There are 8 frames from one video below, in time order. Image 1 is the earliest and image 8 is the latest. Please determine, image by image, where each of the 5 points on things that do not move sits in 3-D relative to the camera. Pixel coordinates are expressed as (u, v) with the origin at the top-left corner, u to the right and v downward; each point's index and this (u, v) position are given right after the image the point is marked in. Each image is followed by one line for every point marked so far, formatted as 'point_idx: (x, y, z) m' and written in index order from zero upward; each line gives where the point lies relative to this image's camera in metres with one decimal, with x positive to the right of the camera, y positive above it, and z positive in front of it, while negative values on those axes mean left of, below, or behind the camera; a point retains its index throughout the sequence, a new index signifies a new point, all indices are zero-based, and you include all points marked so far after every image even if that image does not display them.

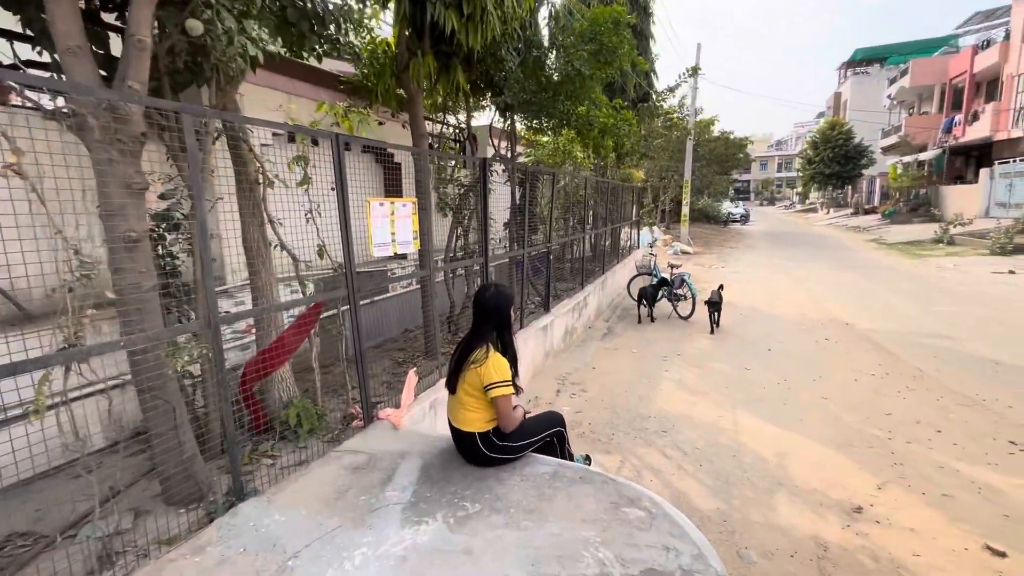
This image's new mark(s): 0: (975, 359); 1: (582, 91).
0: (+6.3, -1.0, +6.5) m
1: (+0.8, +2.3, +5.5) m
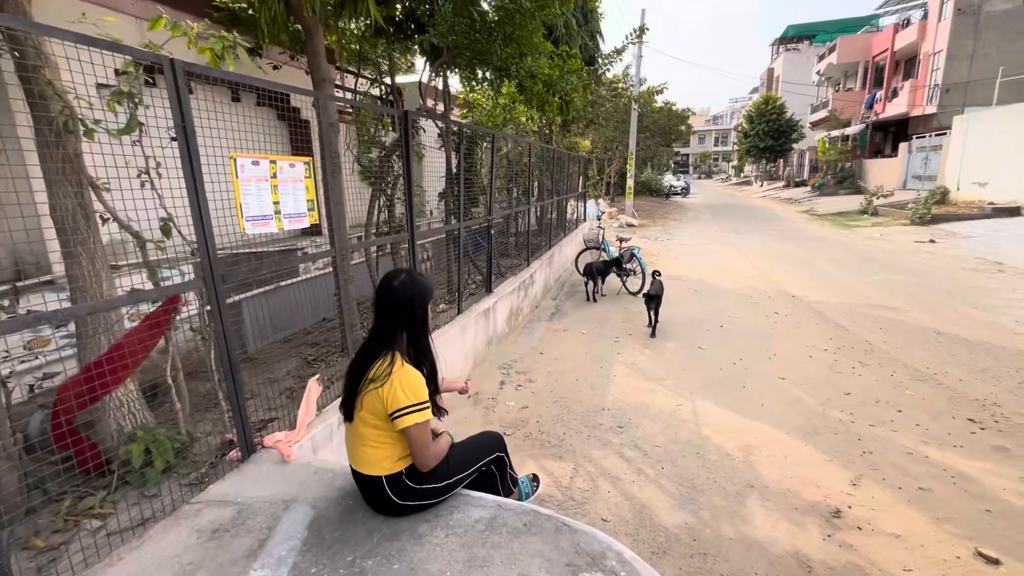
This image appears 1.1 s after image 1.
0: (+5.6, -0.6, +6.5) m
1: (+0.1, +2.5, +4.7) m
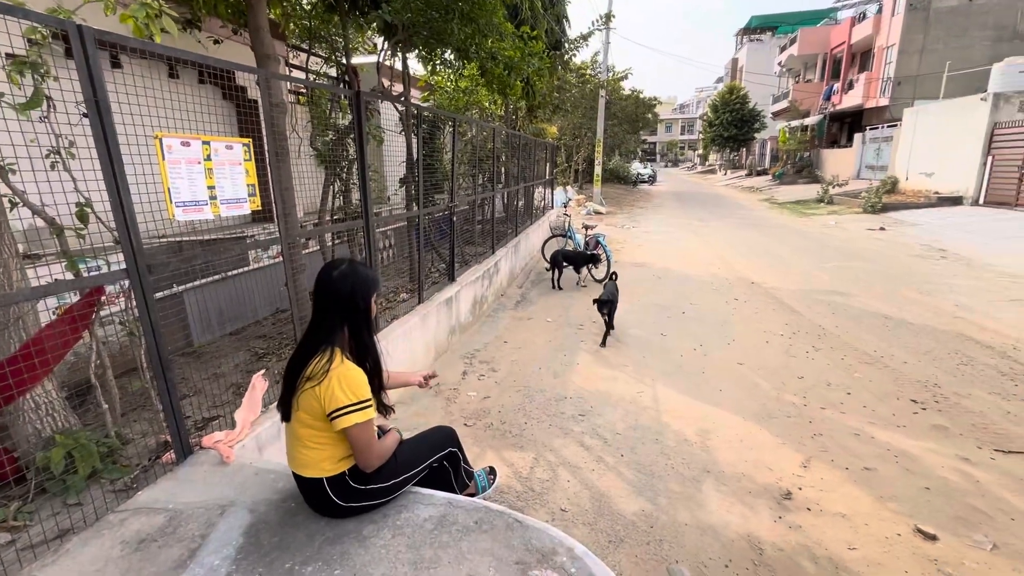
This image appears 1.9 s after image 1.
0: (+5.1, -0.4, +6.7) m
1: (-0.3, +2.6, +4.5) m
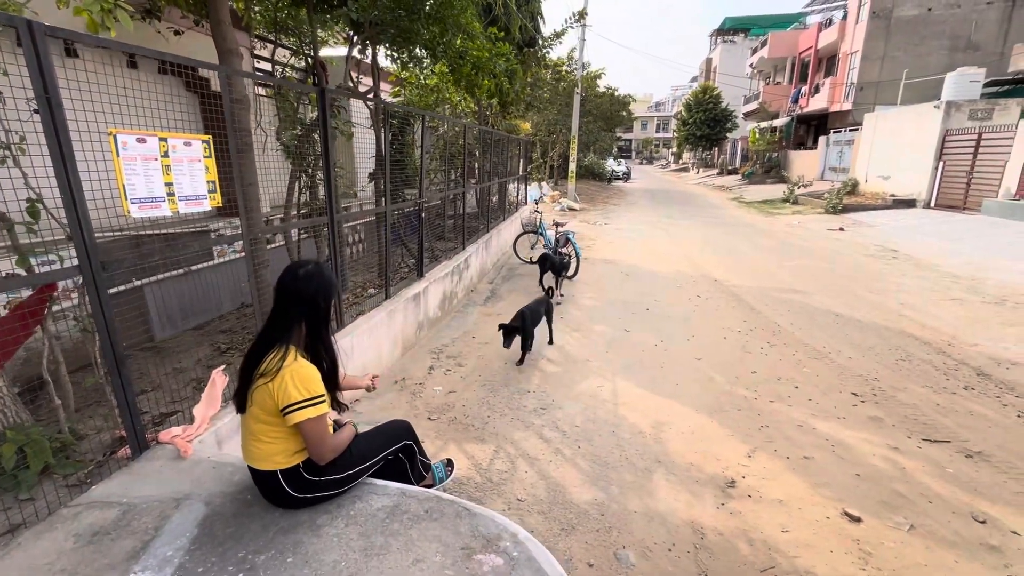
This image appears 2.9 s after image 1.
0: (+4.6, -0.4, +7.1) m
1: (-0.6, +2.6, +4.6) m
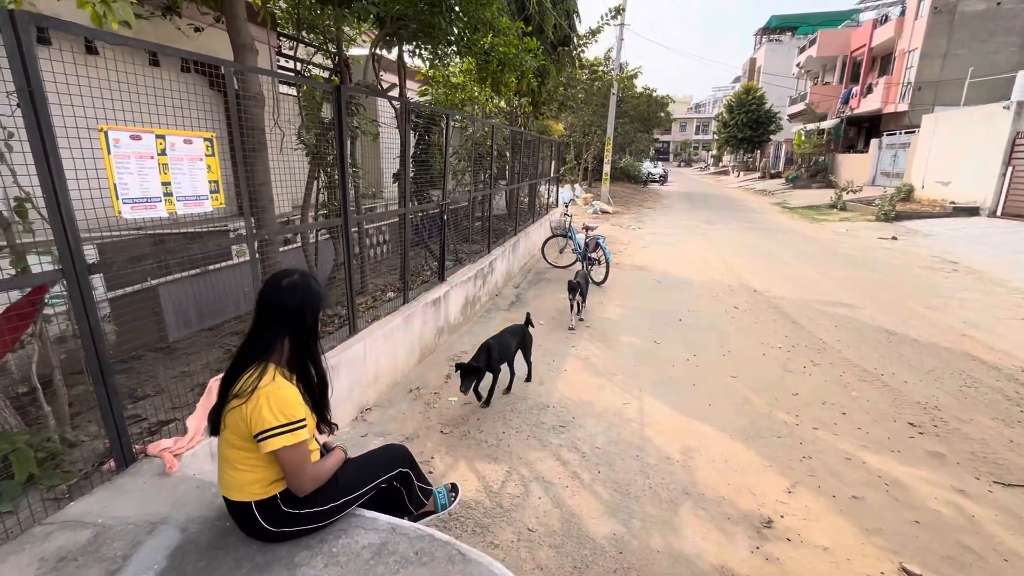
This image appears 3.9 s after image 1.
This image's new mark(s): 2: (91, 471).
0: (+4.9, -0.6, +6.5) m
1: (-0.4, +2.6, +4.4) m
2: (-2.0, -0.9, +2.3) m
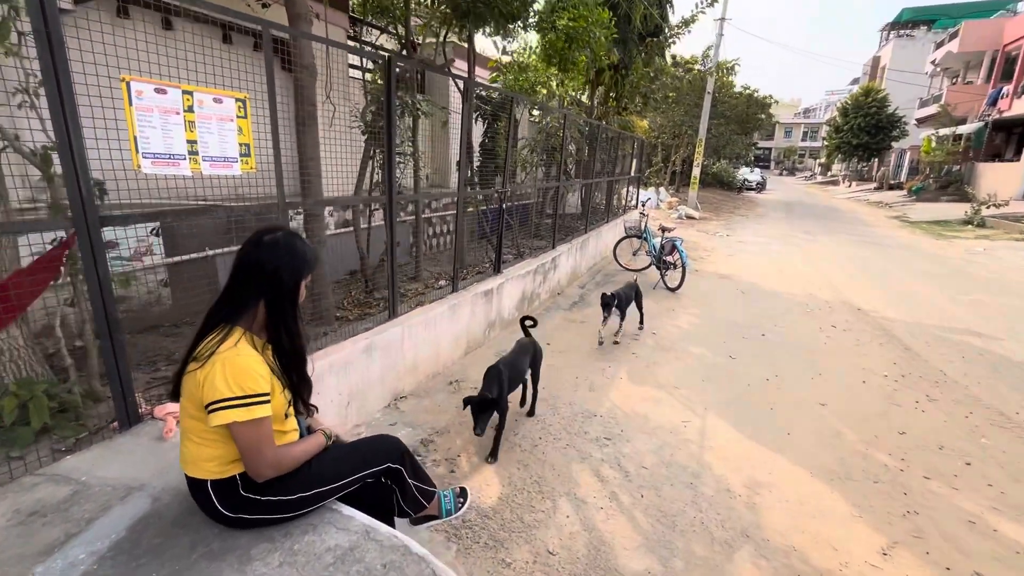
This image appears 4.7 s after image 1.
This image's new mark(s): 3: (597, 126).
0: (+5.6, -0.8, +5.3) m
1: (+0.2, +2.7, +4.1) m
2: (-1.9, -0.7, +2.2) m
3: (+1.7, +3.2, +9.3) m
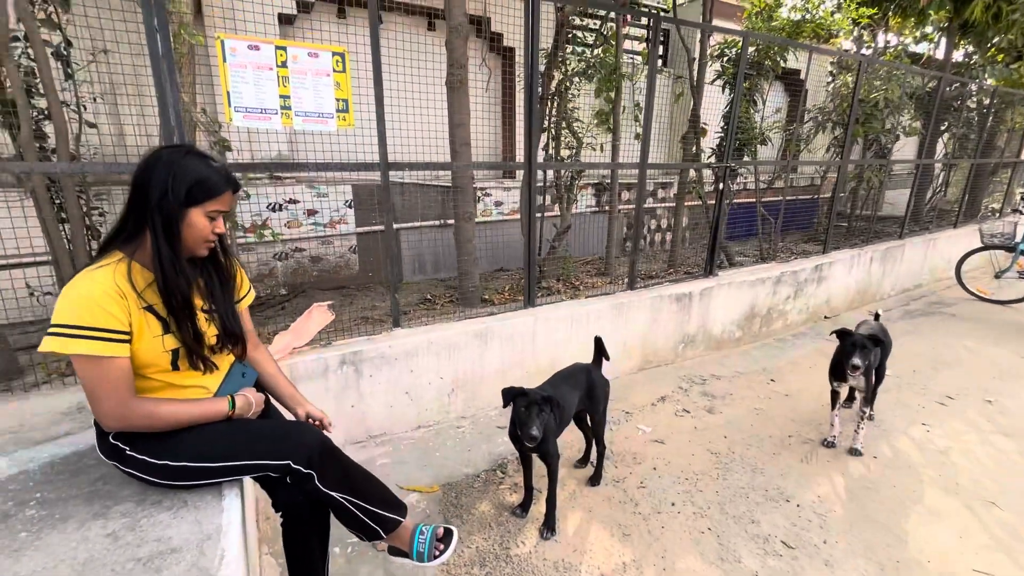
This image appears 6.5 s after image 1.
0: (+6.3, -1.5, +0.8) m
1: (+1.6, +2.6, +2.8) m
2: (-1.6, -0.4, +2.6) m
3: (+5.8, +2.7, +6.3) m
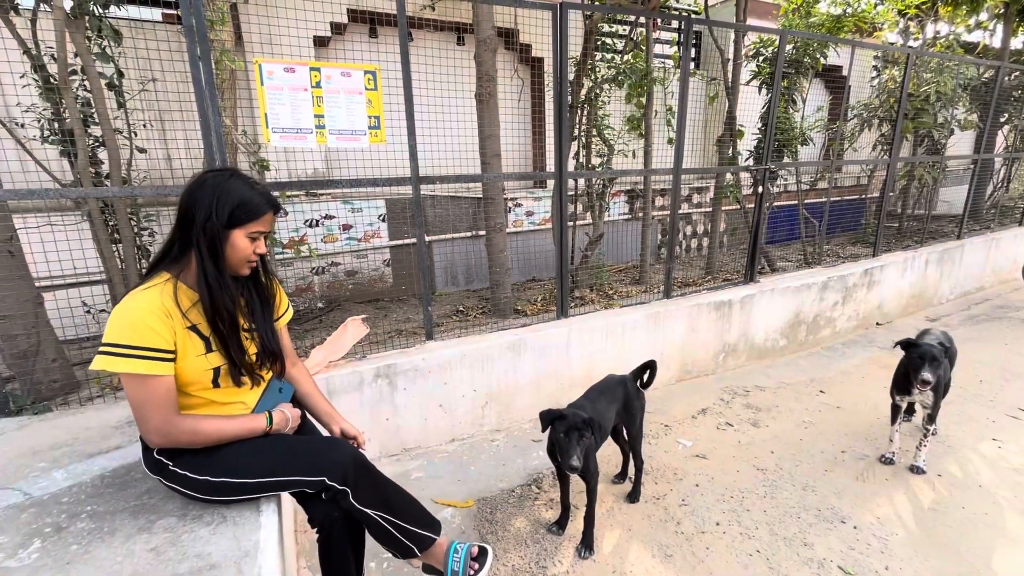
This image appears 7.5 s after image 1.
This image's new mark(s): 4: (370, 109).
0: (+6.3, -1.4, +0.3) m
1: (+1.7, +2.6, +2.7) m
2: (-1.4, -0.4, +2.6) m
3: (+6.1, +2.7, +5.9) m
4: (-0.8, +1.0, +2.5) m
